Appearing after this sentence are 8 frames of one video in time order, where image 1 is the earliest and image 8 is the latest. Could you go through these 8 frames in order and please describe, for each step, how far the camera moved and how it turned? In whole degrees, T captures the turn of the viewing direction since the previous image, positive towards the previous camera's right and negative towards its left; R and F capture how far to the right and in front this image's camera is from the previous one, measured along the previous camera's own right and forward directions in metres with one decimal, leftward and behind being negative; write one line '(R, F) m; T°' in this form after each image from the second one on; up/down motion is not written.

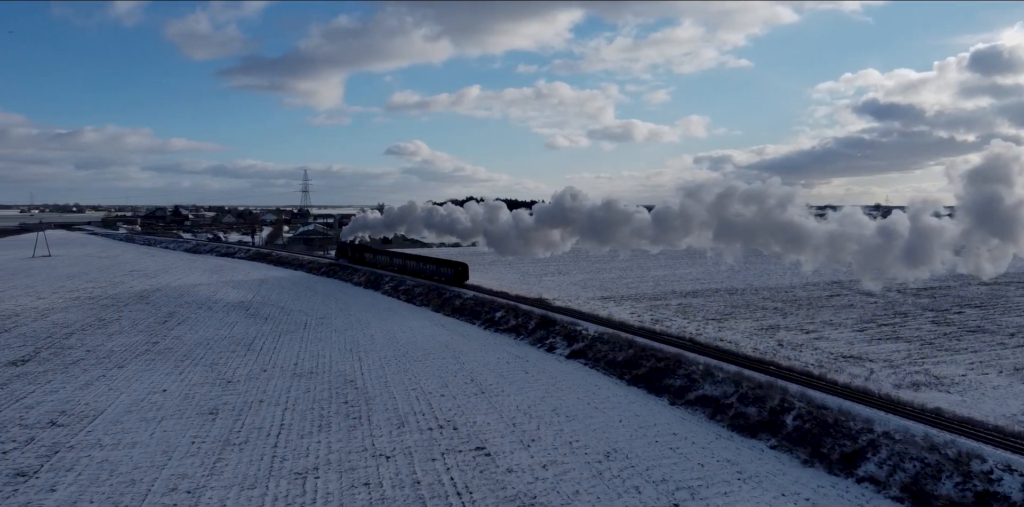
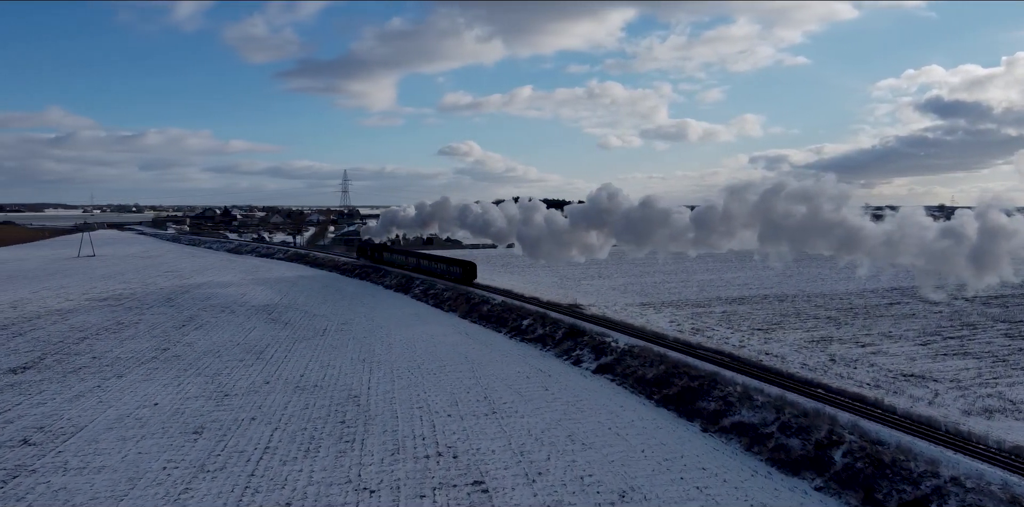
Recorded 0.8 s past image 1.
(+0.8, +1.8) m; -4°
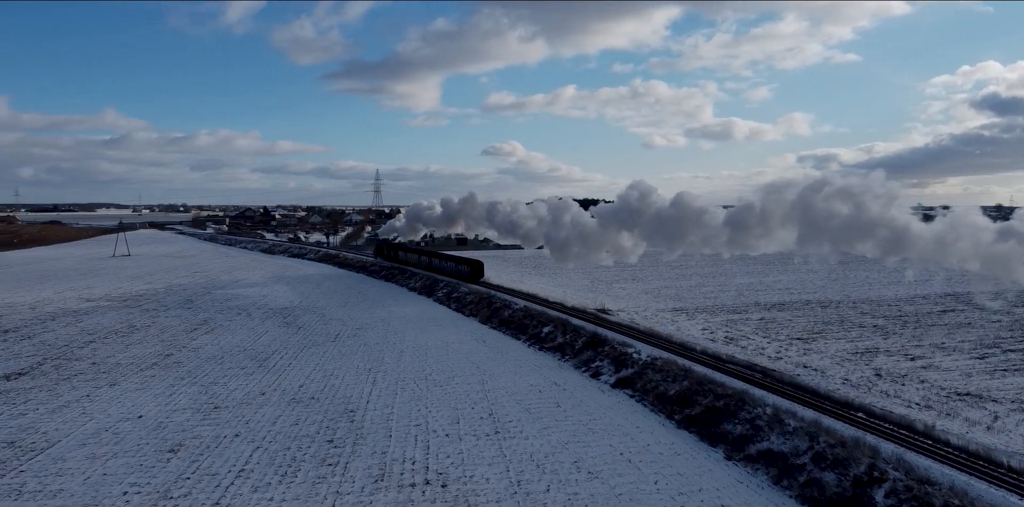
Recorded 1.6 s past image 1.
(+0.7, +1.5) m; -3°
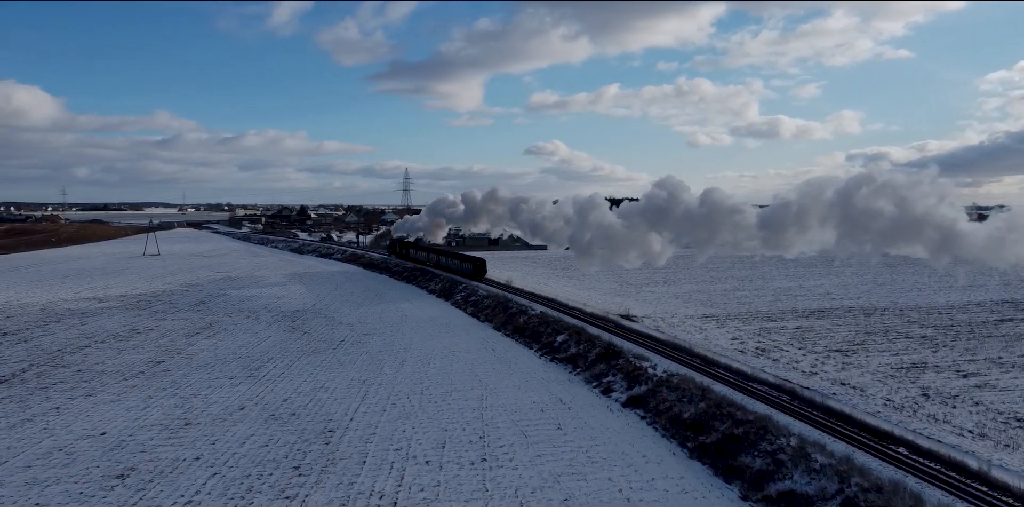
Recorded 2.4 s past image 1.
(+0.9, +1.8) m; -3°
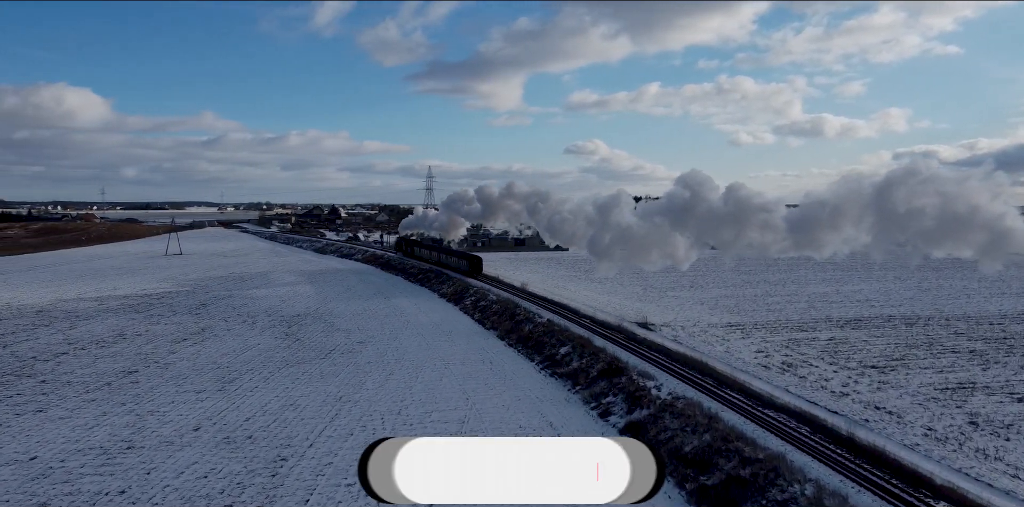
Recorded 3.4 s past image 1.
(+1.0, +2.0) m; -3°
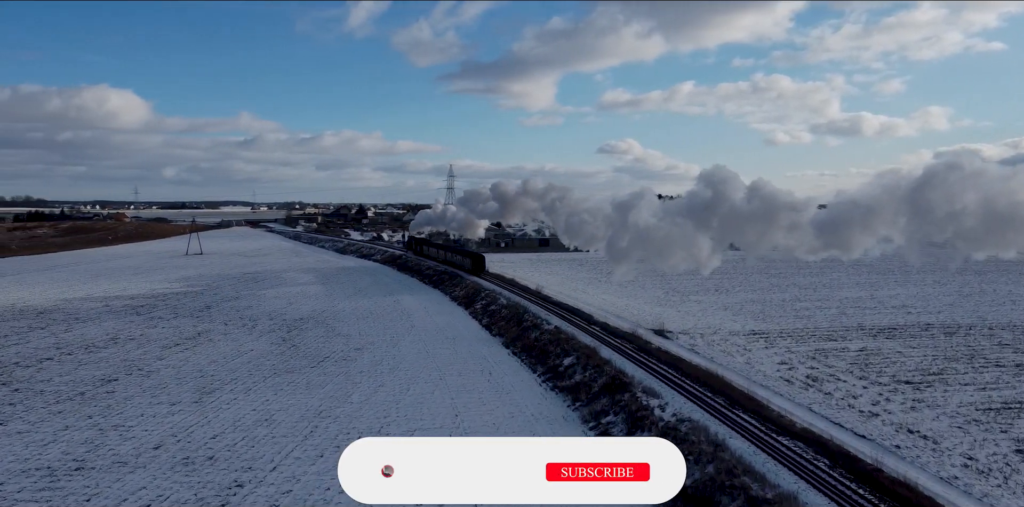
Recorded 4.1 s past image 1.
(+0.8, +1.5) m; -2°
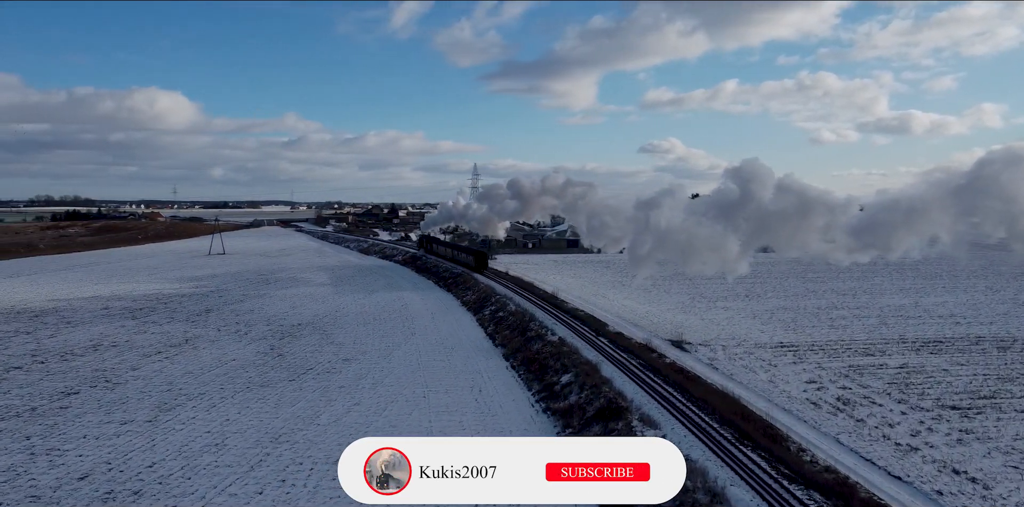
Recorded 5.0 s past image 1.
(+1.1, +2.0) m; -3°
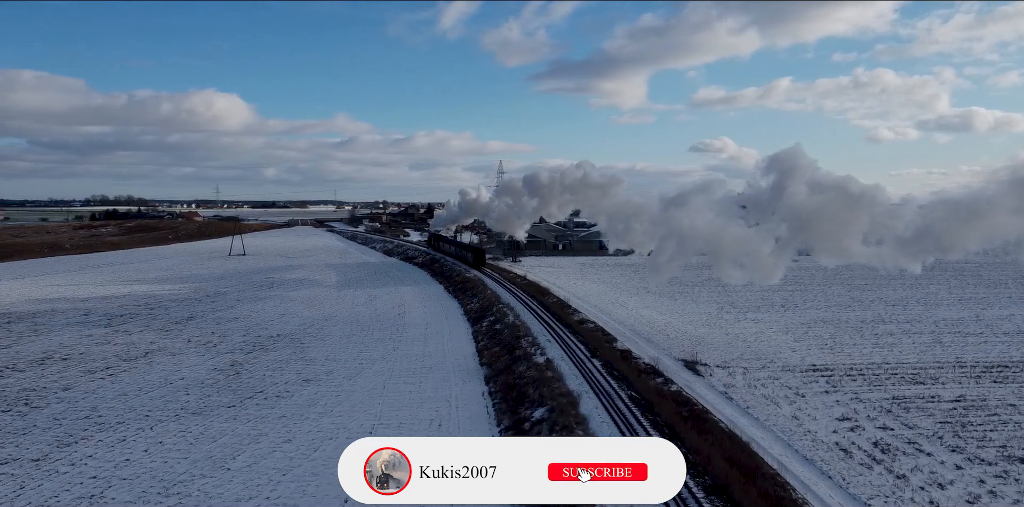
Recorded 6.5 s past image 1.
(+1.6, +3.0) m; -3°
